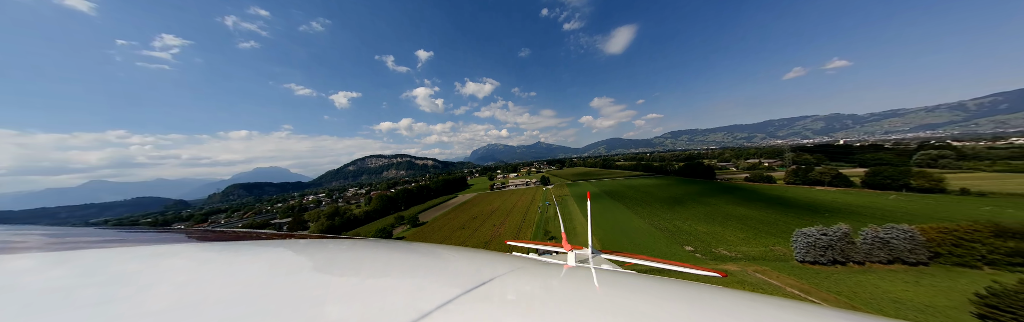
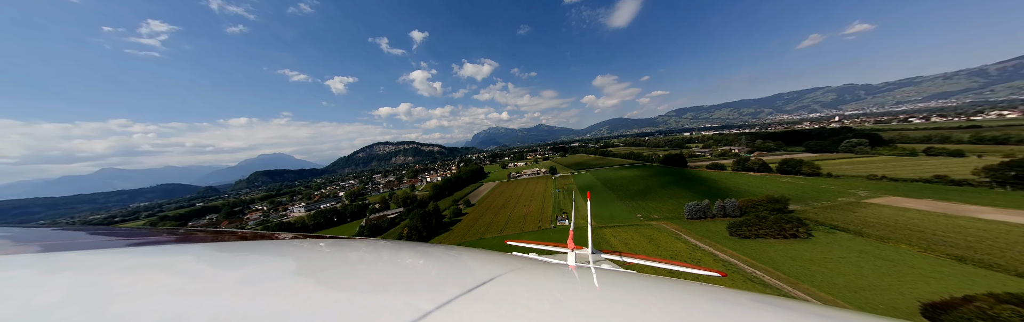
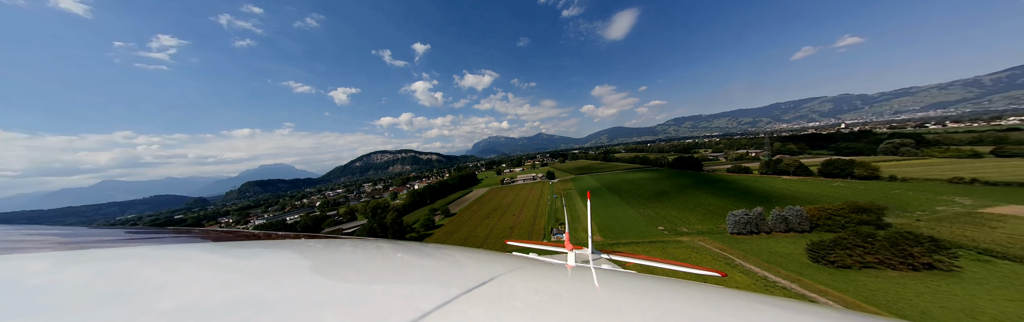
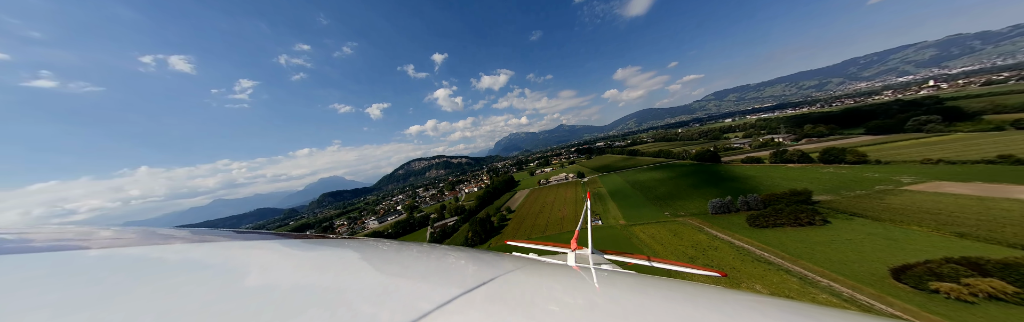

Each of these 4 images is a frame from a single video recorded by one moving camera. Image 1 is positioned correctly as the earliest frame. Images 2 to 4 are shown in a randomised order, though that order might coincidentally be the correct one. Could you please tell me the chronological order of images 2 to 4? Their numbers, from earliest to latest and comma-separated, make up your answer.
3, 2, 4
